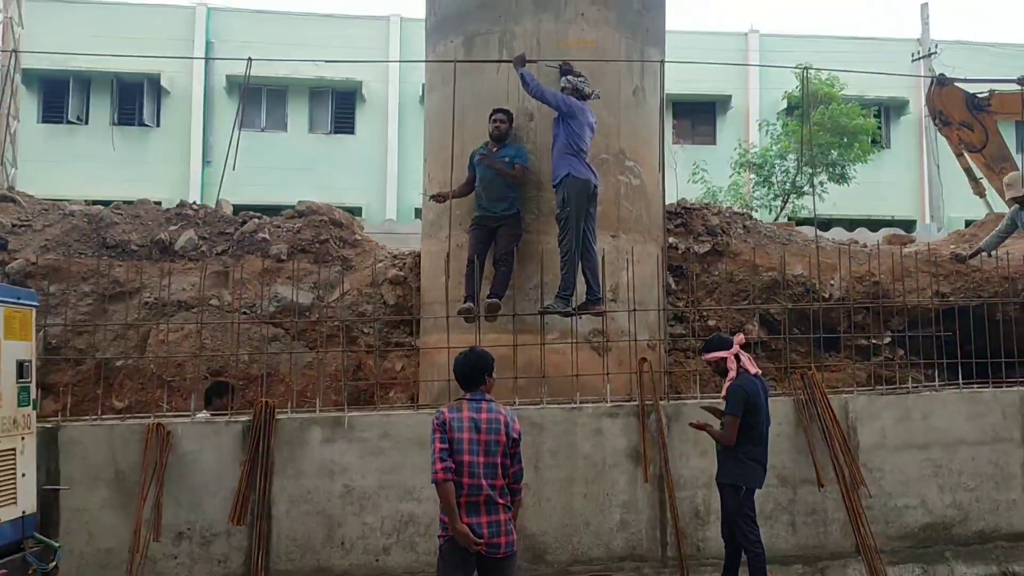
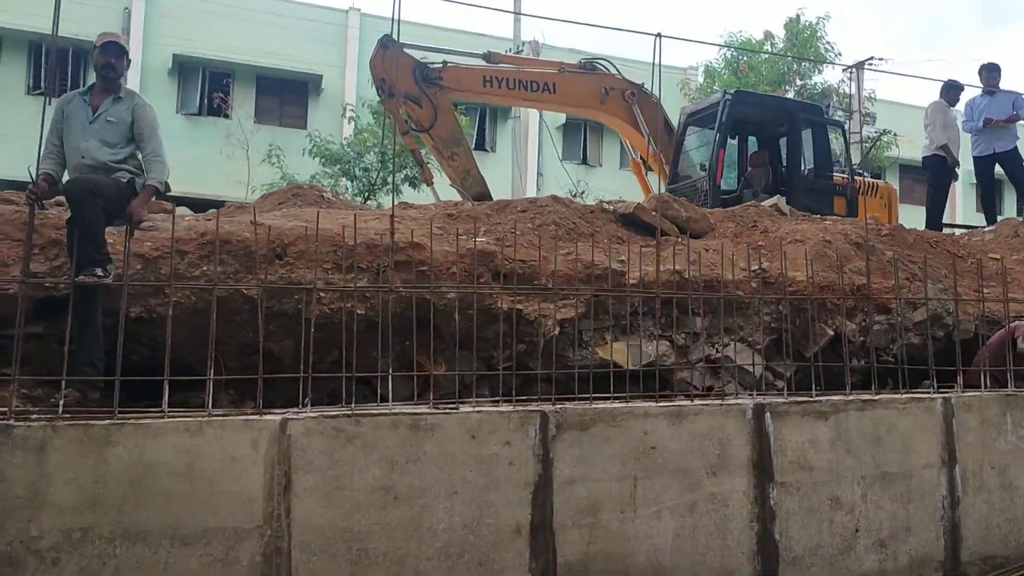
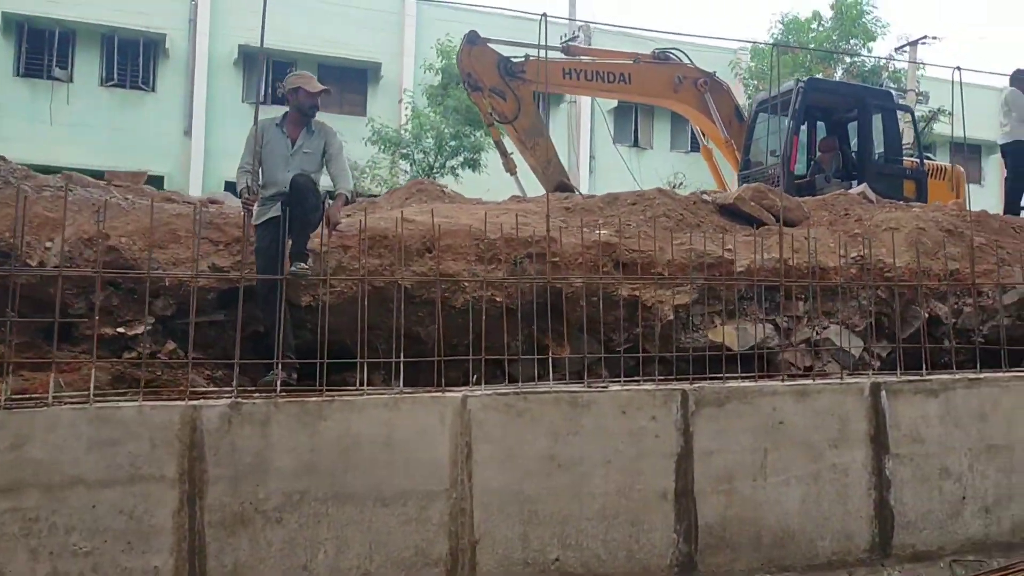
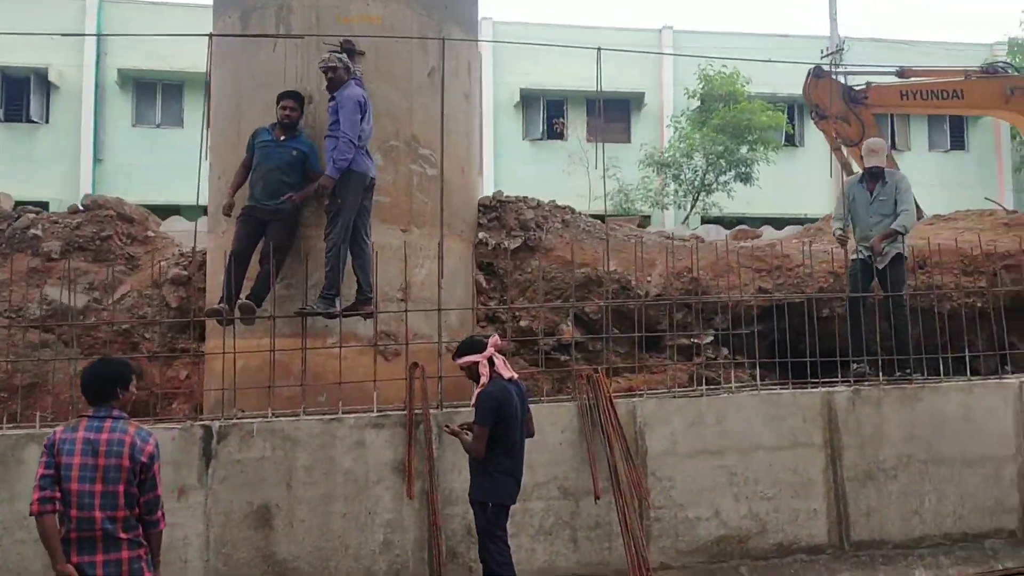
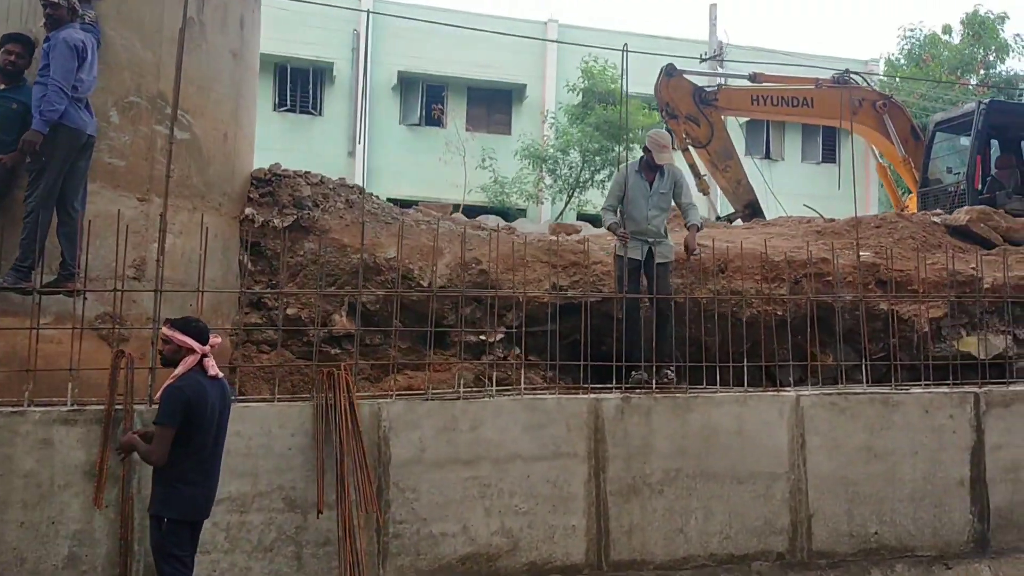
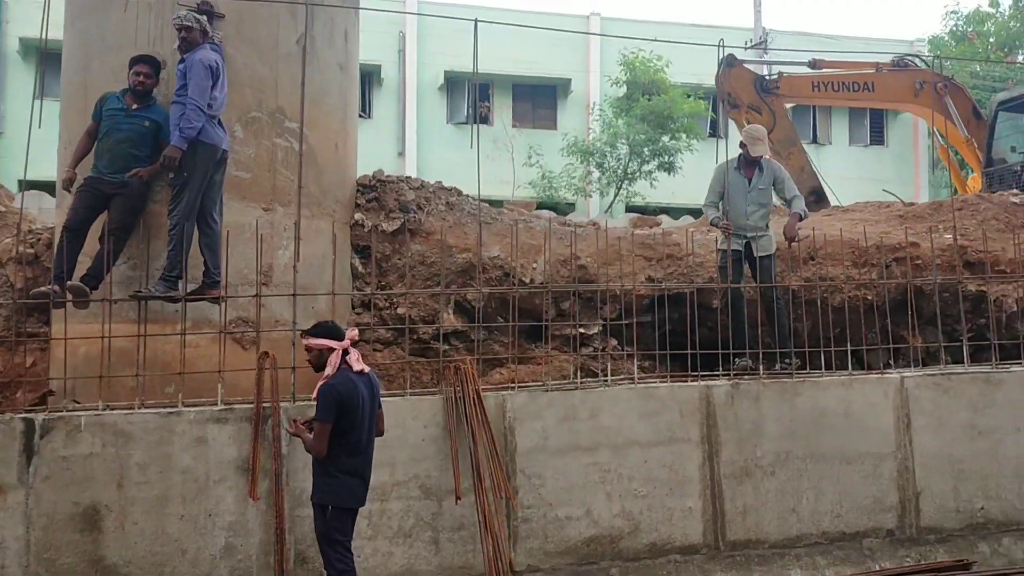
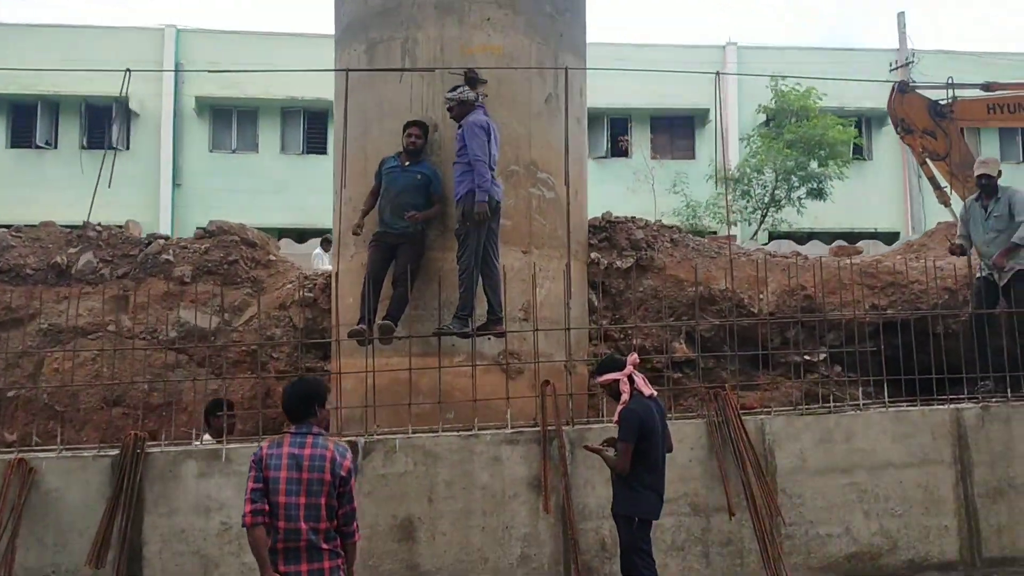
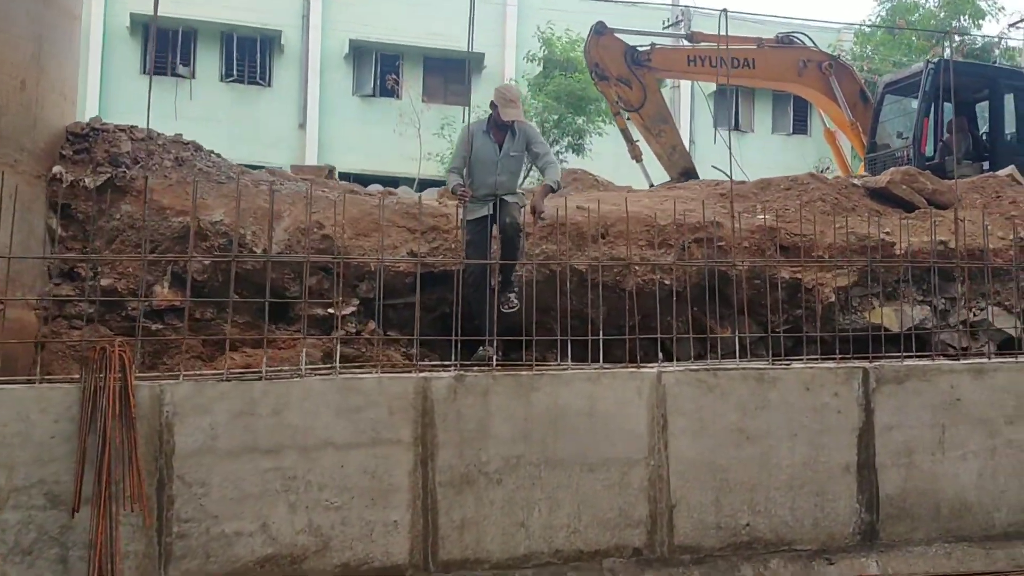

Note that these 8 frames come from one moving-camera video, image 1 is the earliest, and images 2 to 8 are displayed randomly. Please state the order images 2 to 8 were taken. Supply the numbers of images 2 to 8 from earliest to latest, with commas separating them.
7, 4, 6, 5, 8, 3, 2
